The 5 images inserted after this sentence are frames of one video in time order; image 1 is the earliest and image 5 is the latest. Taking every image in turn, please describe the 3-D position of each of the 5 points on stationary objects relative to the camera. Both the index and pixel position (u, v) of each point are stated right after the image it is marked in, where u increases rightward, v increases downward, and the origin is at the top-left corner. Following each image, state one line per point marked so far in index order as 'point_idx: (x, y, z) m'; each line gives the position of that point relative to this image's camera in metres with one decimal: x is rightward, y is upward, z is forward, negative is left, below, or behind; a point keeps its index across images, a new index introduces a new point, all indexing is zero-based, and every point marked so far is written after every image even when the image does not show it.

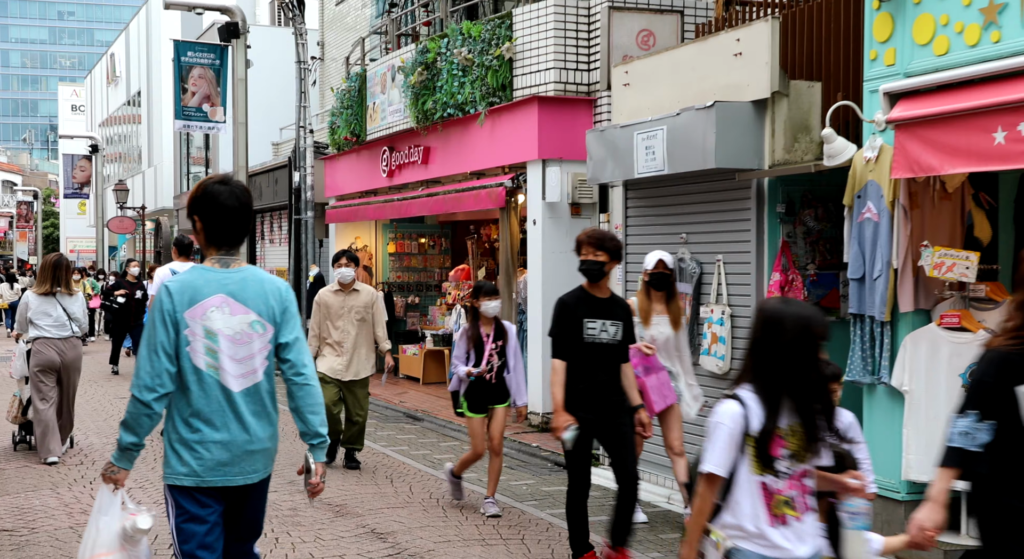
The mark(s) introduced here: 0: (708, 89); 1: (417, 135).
0: (+1.4, +1.3, +8.2) m
1: (-1.2, +1.8, +15.0) m
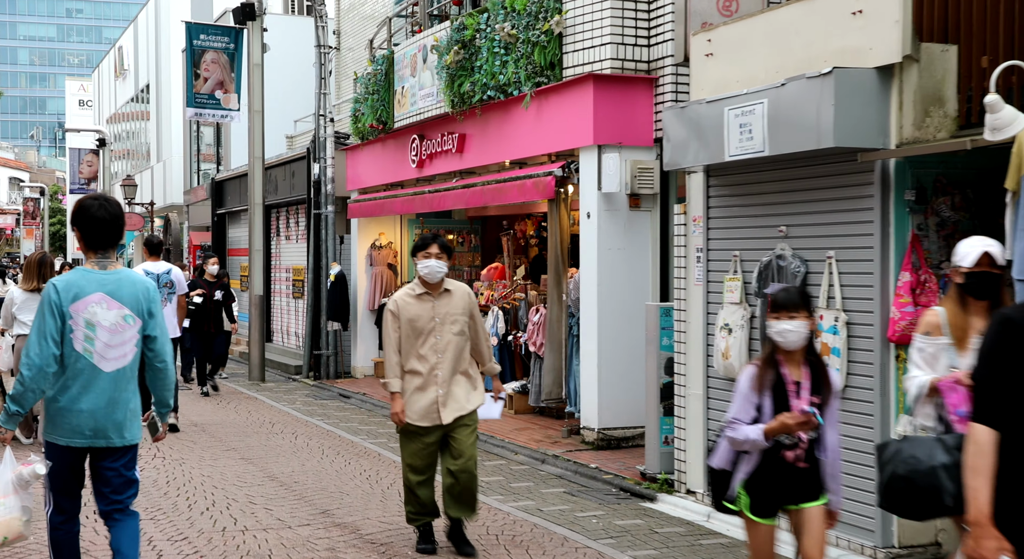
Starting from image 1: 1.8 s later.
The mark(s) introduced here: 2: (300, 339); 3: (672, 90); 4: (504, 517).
0: (+1.8, +1.3, +7.0) m
1: (-0.7, +1.8, +13.8) m
2: (-3.5, -1.0, +19.8) m
3: (+1.4, +1.7, +10.5) m
4: (-0.1, -1.6, +8.0) m
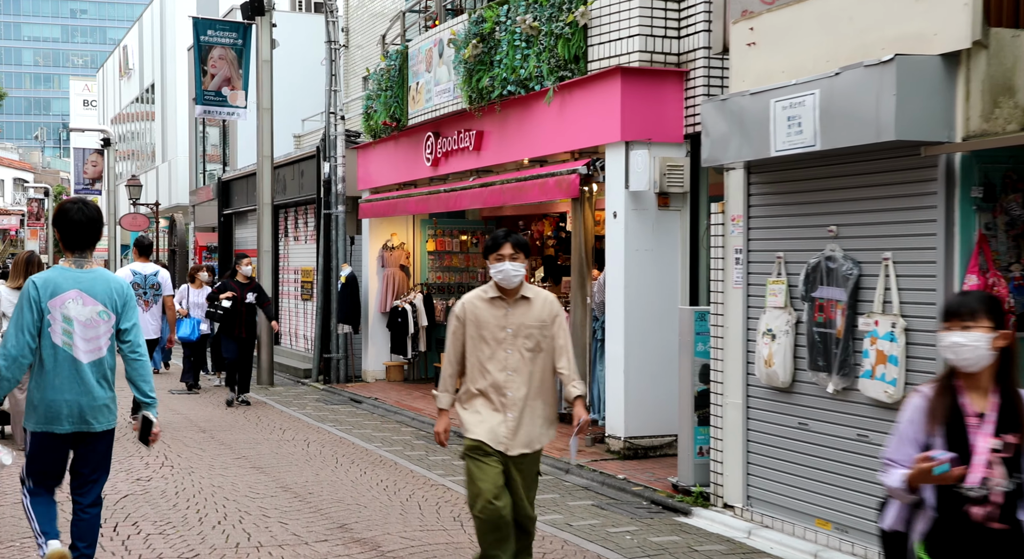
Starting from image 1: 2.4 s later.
0: (+2.0, +1.3, +6.5) m
1: (-0.5, +1.8, +13.3) m
2: (-3.3, -1.0, +19.3) m
3: (+1.6, +1.7, +10.0) m
4: (+0.1, -1.6, +7.6) m
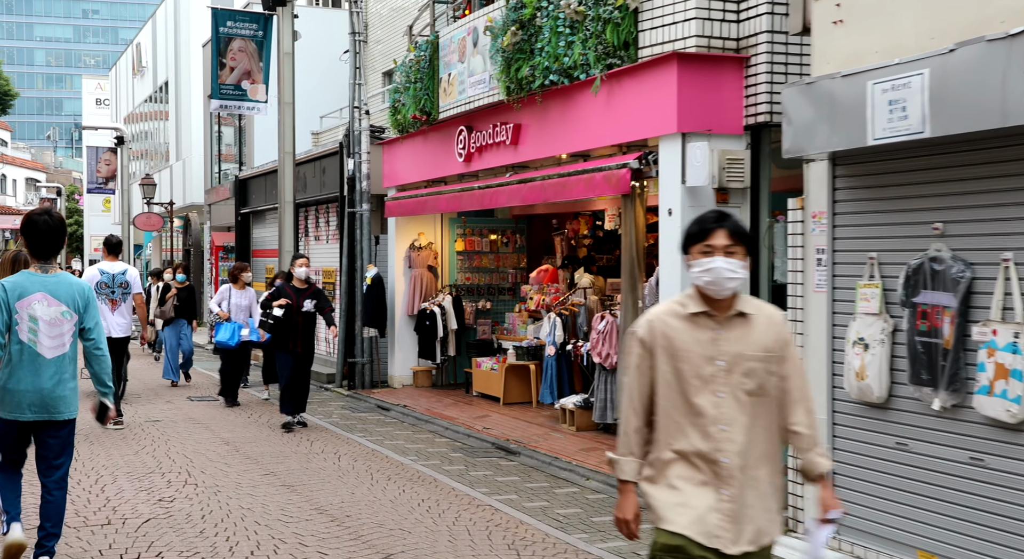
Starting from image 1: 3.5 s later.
0: (+2.3, +1.3, +5.8) m
1: (-0.1, +1.8, +12.6) m
2: (-2.8, -1.0, +18.7) m
3: (+2.0, +1.6, +9.3) m
4: (+0.5, -1.6, +6.8) m
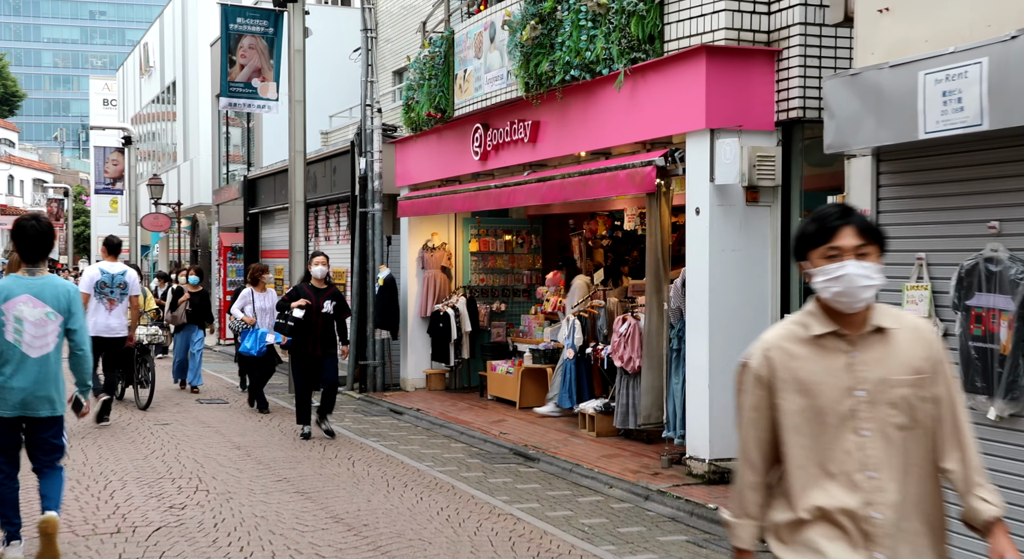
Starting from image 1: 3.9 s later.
0: (+2.5, +1.3, +5.5) m
1: (+0.1, +1.8, +12.3) m
2: (-2.6, -1.1, +18.3) m
3: (+2.2, +1.6, +9.0) m
4: (+0.7, -1.6, +6.5) m
